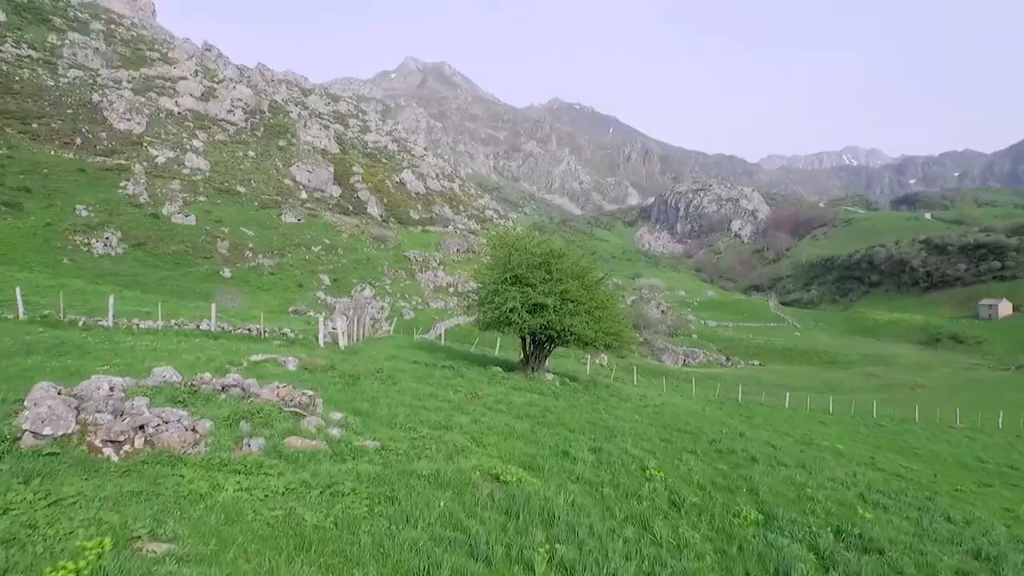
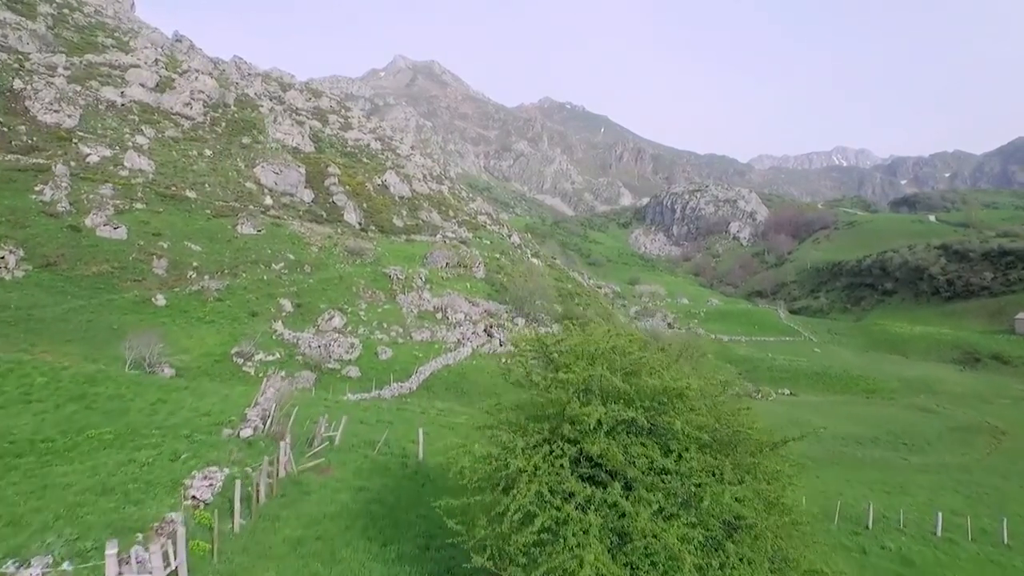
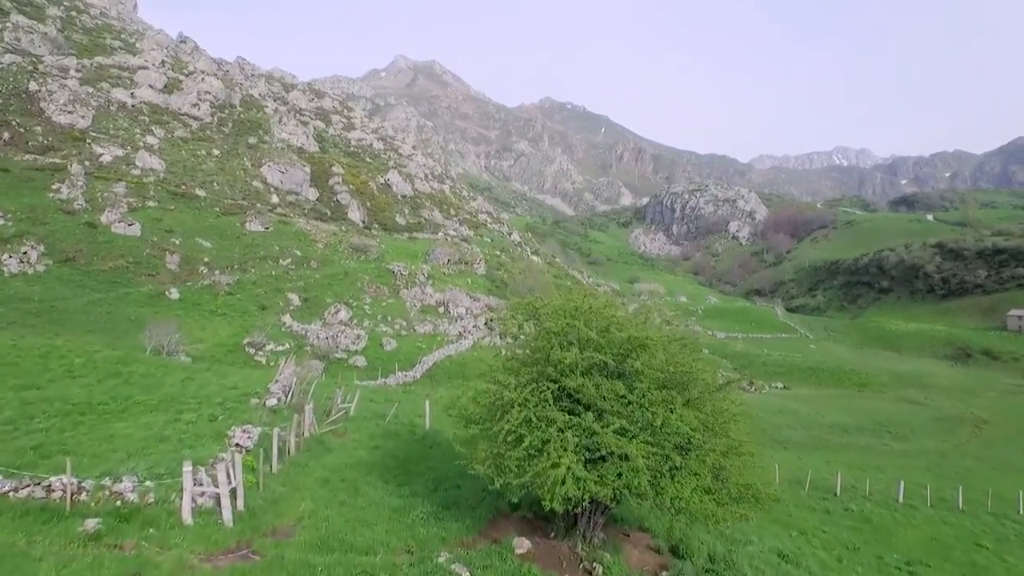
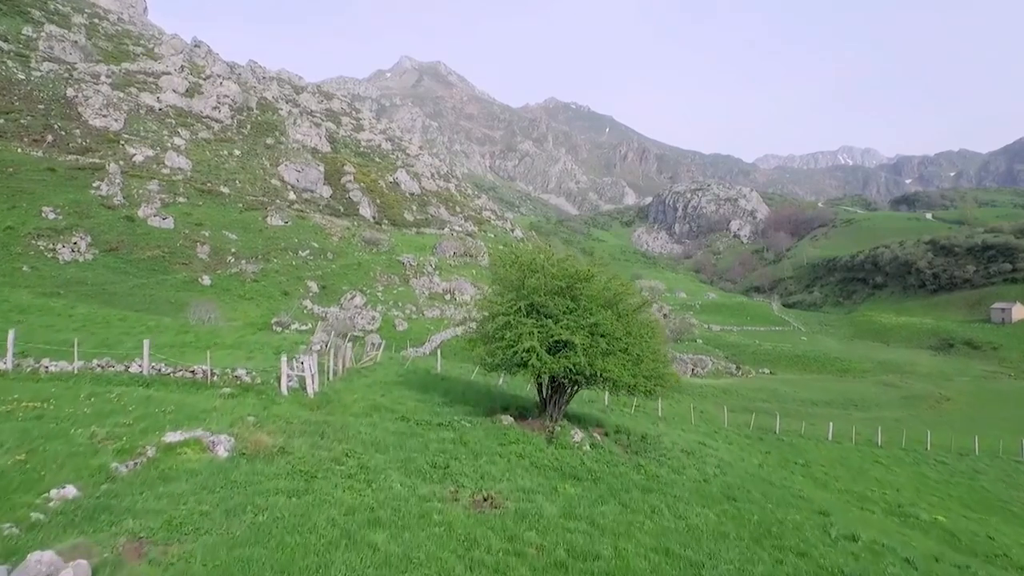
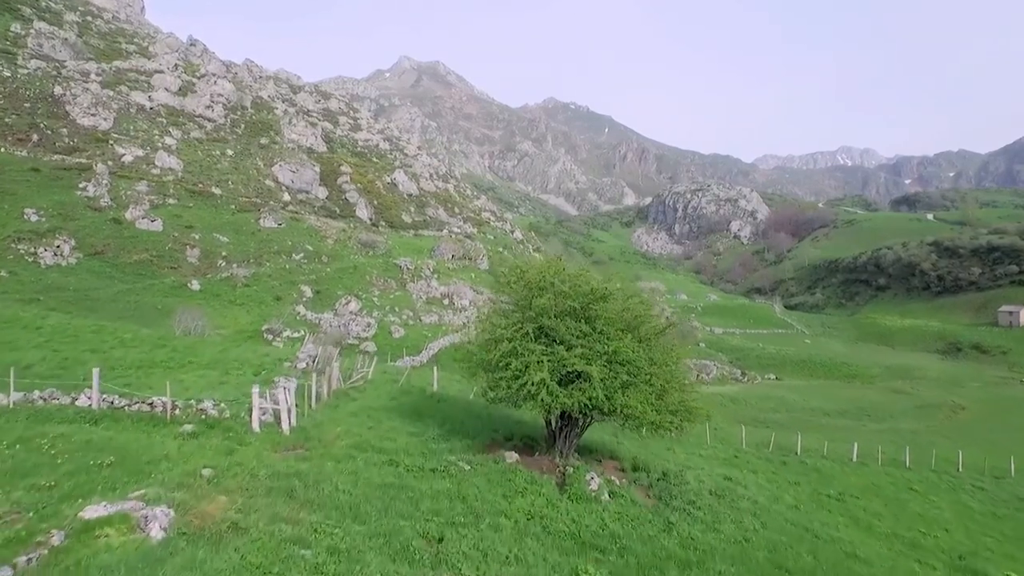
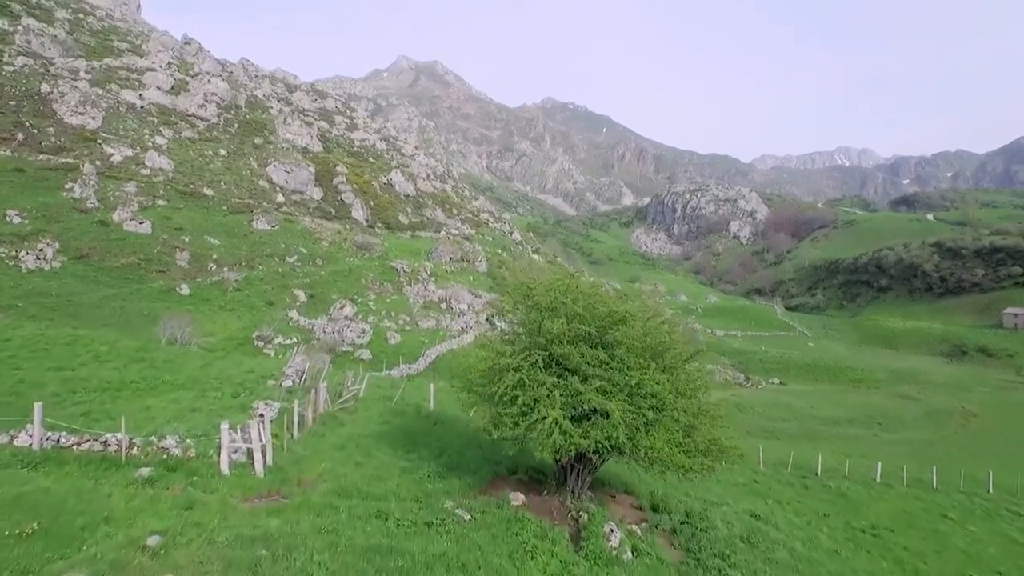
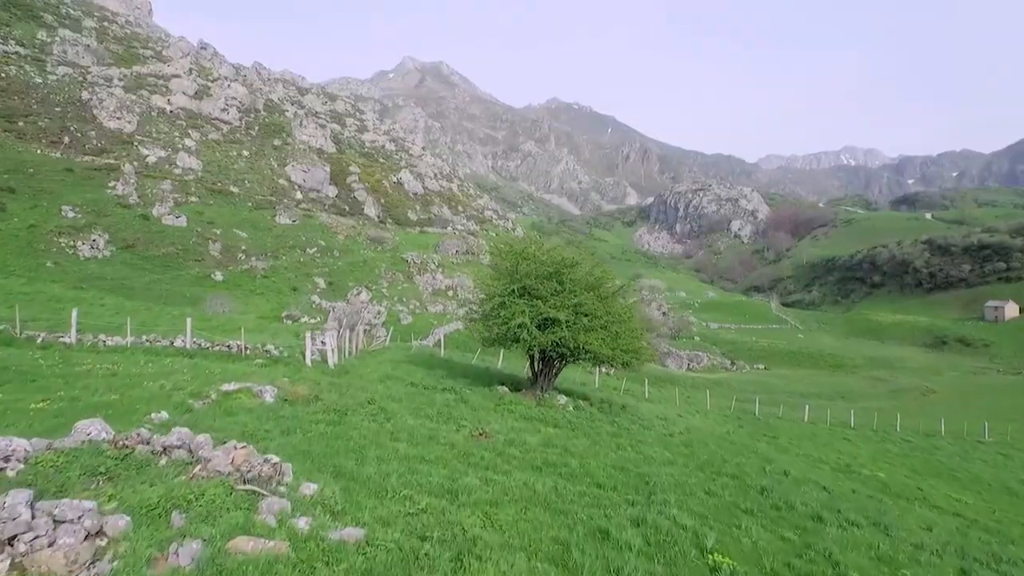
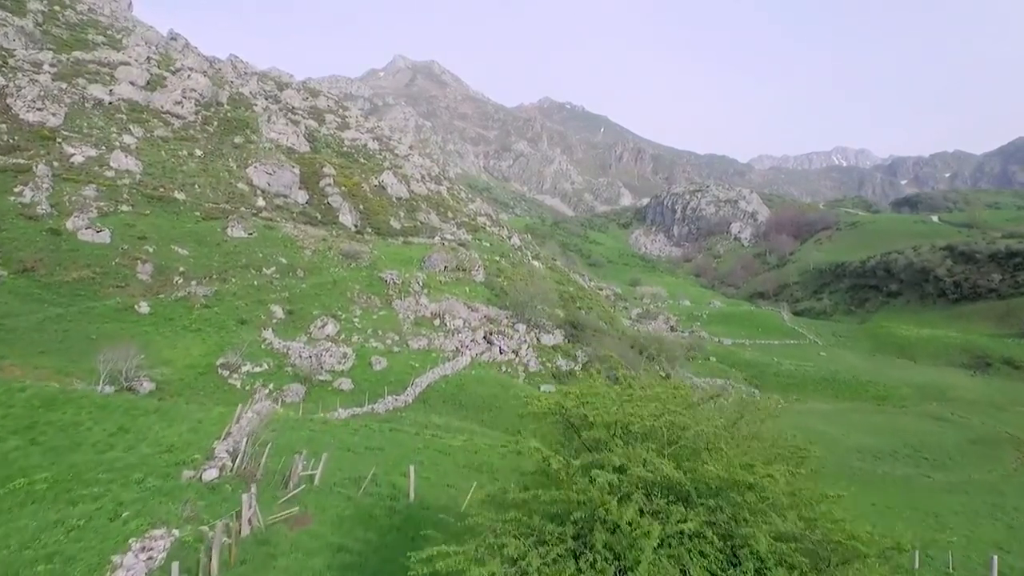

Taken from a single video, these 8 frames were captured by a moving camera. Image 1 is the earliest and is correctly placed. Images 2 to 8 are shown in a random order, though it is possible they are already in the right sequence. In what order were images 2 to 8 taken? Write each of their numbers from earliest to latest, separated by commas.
7, 4, 5, 6, 3, 2, 8
